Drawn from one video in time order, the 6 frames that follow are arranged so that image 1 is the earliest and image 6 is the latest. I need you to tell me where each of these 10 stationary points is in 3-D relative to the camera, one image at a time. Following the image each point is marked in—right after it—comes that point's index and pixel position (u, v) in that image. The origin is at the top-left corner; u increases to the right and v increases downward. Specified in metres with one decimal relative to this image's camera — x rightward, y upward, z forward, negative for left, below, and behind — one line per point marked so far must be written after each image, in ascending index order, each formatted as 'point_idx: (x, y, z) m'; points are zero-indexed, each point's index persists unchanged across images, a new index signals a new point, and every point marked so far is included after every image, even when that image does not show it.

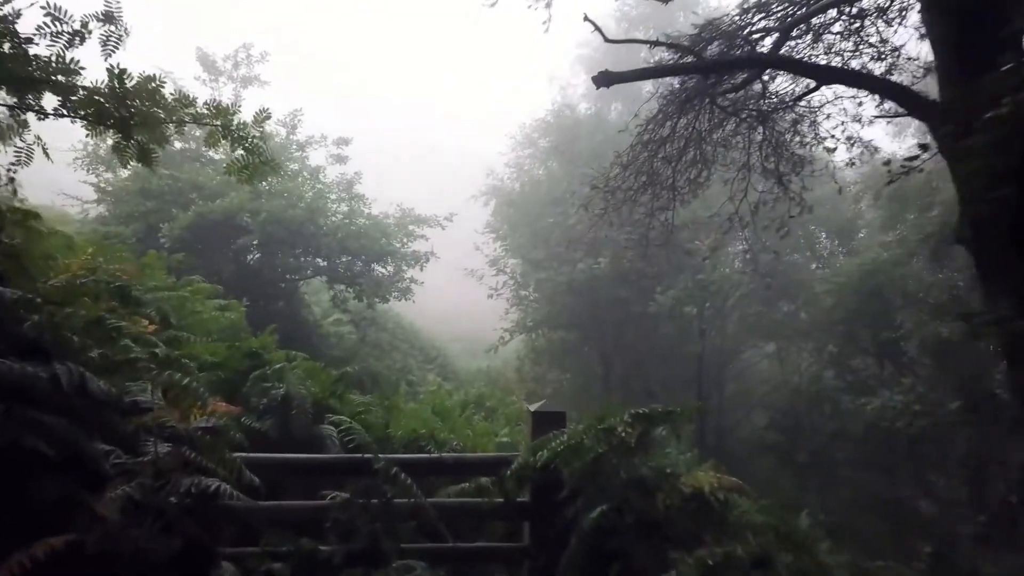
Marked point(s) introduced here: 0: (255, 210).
0: (-3.8, +1.2, +11.4) m
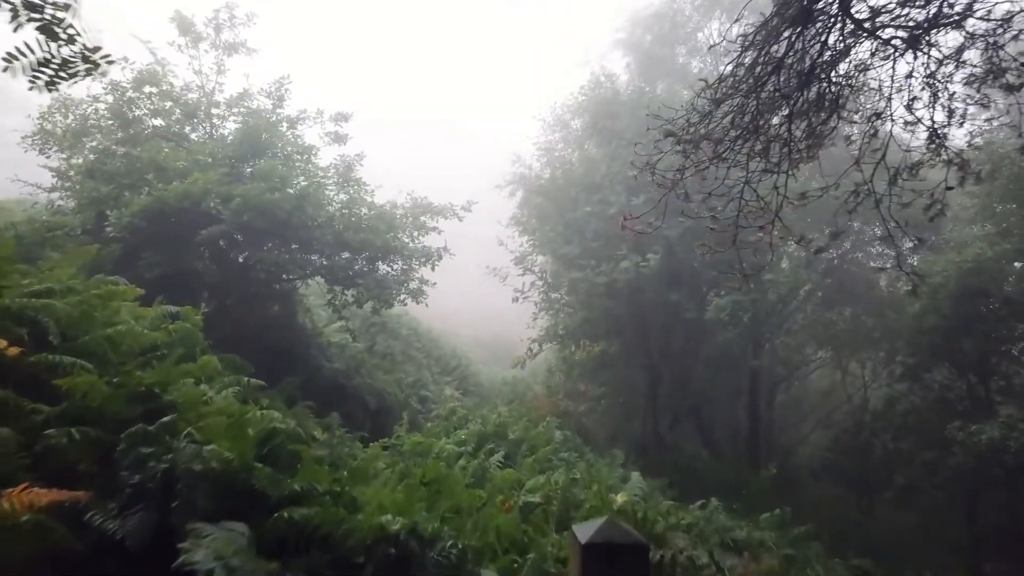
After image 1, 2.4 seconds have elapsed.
0: (-3.5, +1.1, +9.4) m
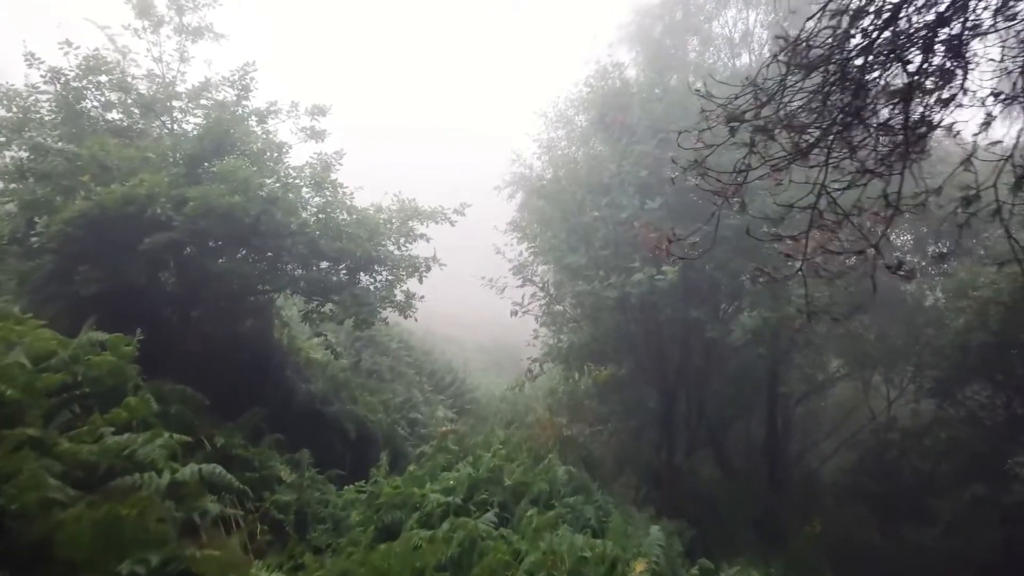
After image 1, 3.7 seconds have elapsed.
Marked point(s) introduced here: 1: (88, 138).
0: (-3.5, +1.0, +8.2) m
1: (-4.7, +1.6, +8.5) m
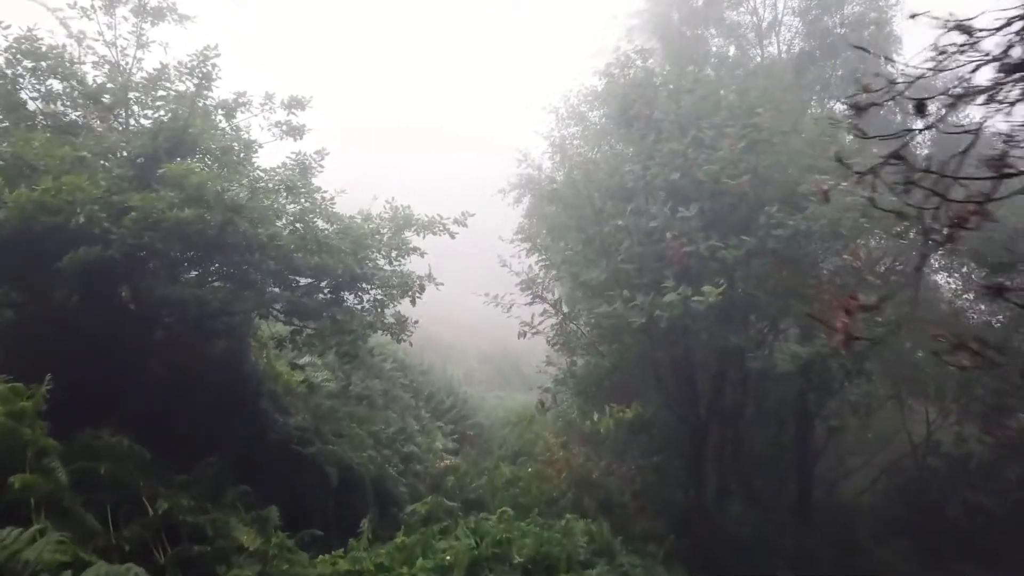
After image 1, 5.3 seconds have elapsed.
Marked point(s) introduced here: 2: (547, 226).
0: (-3.4, +0.7, +6.8) m
1: (-4.6, +1.4, +7.2) m
2: (+0.5, +0.9, +10.6) m
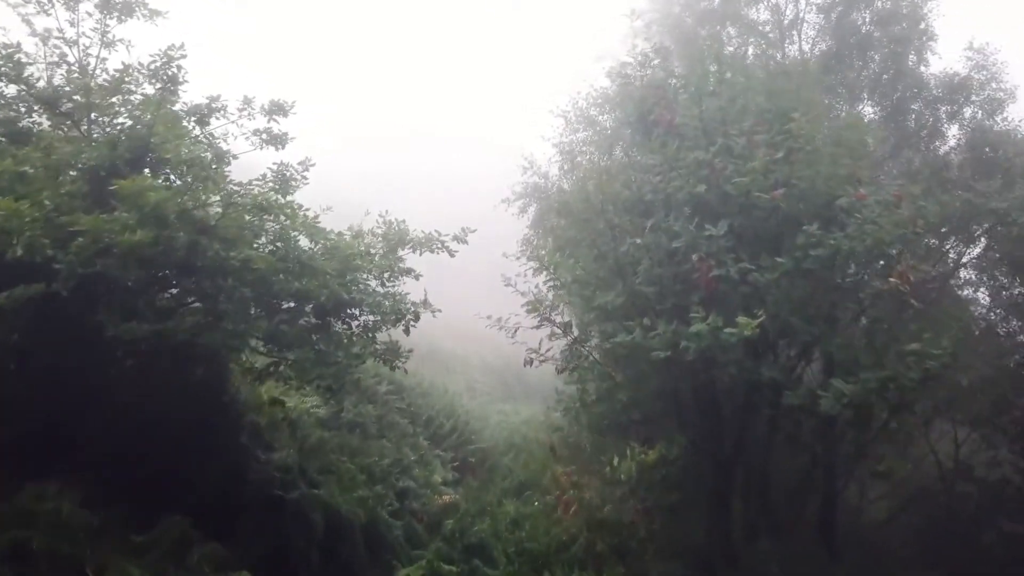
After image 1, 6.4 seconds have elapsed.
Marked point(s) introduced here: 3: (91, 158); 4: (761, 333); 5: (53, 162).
0: (-3.4, +0.5, +5.9) m
1: (-4.5, +1.2, +6.3) m
2: (+0.5, +0.6, +9.7) m
3: (-3.5, +1.1, +6.4) m
4: (+2.5, -0.4, +7.7) m
5: (-3.7, +1.0, +6.4) m
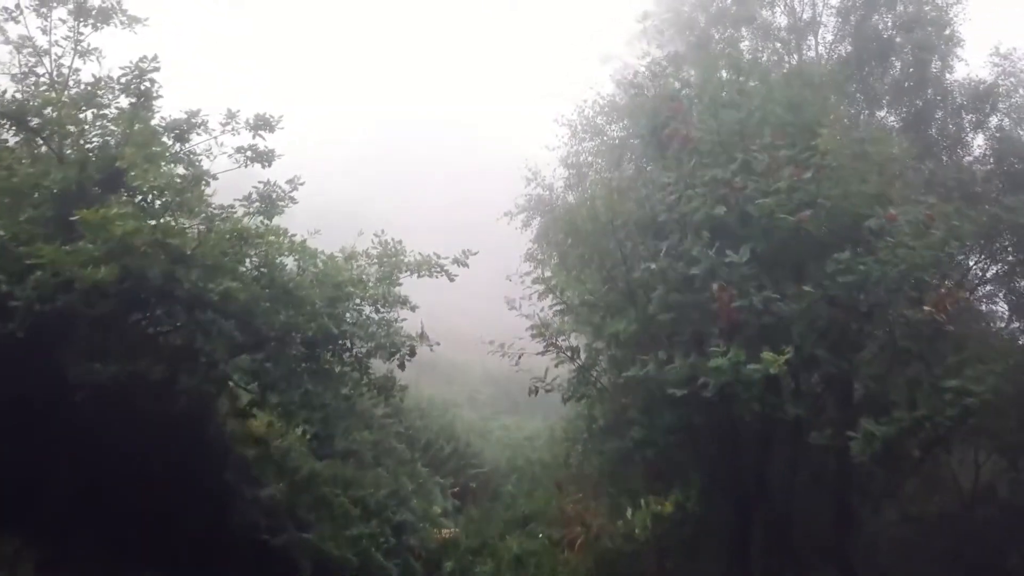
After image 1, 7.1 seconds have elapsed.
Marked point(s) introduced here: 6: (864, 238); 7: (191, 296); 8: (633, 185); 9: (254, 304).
0: (-3.3, +0.2, +5.3) m
1: (-4.5, +0.9, +5.7) m
2: (+0.6, +0.3, +9.1) m
3: (-3.5, +0.8, +5.9) m
4: (+2.5, -0.7, +7.1) m
5: (-3.7, +0.8, +5.8) m
6: (+3.3, +0.5, +7.1) m
7: (-2.4, -0.1, +5.9) m
8: (+1.3, +1.1, +8.4) m
9: (-2.1, -0.1, +6.4) m
